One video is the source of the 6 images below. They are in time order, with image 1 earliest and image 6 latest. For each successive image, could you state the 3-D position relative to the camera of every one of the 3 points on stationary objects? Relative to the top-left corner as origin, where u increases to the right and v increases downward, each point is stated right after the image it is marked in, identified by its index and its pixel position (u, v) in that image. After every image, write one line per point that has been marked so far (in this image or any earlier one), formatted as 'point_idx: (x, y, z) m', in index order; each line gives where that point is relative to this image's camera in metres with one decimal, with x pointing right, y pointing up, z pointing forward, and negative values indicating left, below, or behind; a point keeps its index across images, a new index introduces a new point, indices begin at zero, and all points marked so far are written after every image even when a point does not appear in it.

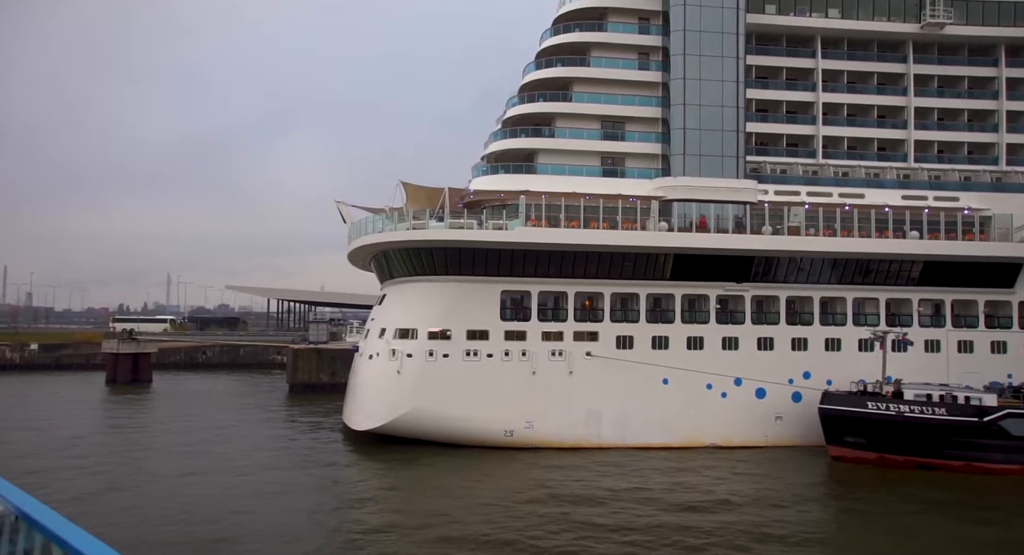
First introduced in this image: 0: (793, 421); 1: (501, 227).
0: (+8.4, -4.2, +19.9) m
1: (-0.1, +1.4, +18.9) m
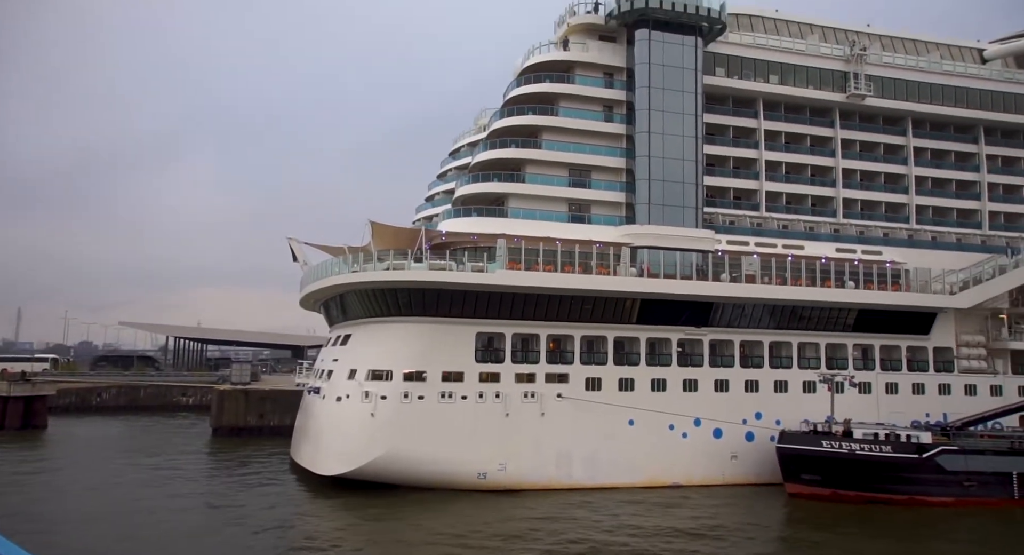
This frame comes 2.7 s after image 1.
0: (+7.3, -5.7, +20.9) m
1: (-0.8, +0.2, +19.1) m
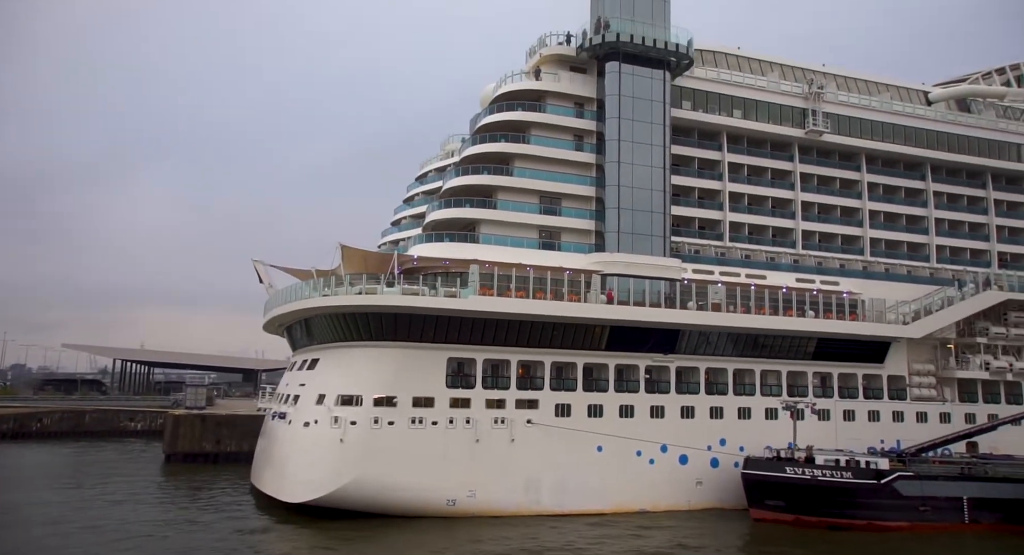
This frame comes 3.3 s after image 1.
0: (+6.3, -6.6, +21.2) m
1: (-1.6, -0.5, +19.1) m
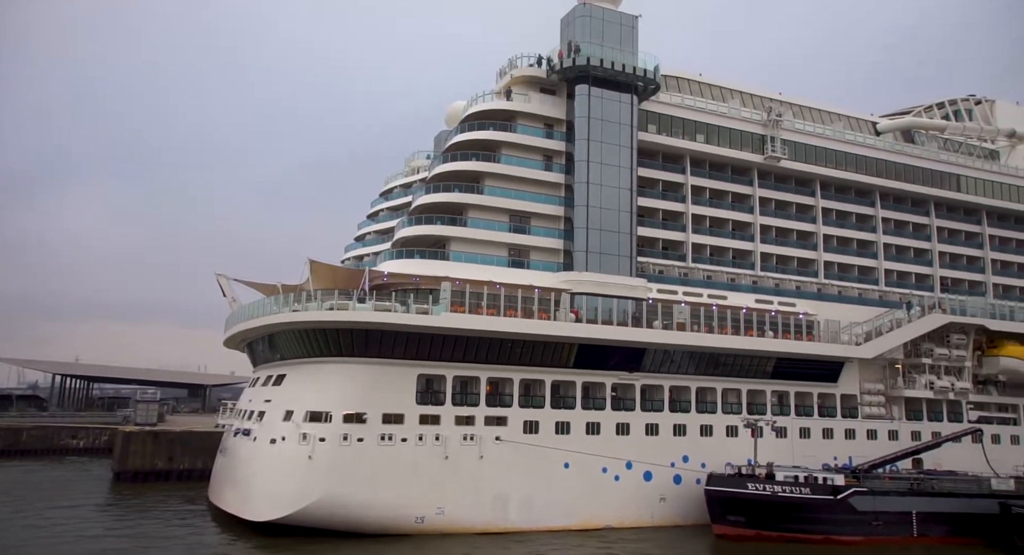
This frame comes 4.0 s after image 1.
0: (+5.2, -7.2, +21.5) m
1: (-2.5, -0.9, +19.1) m
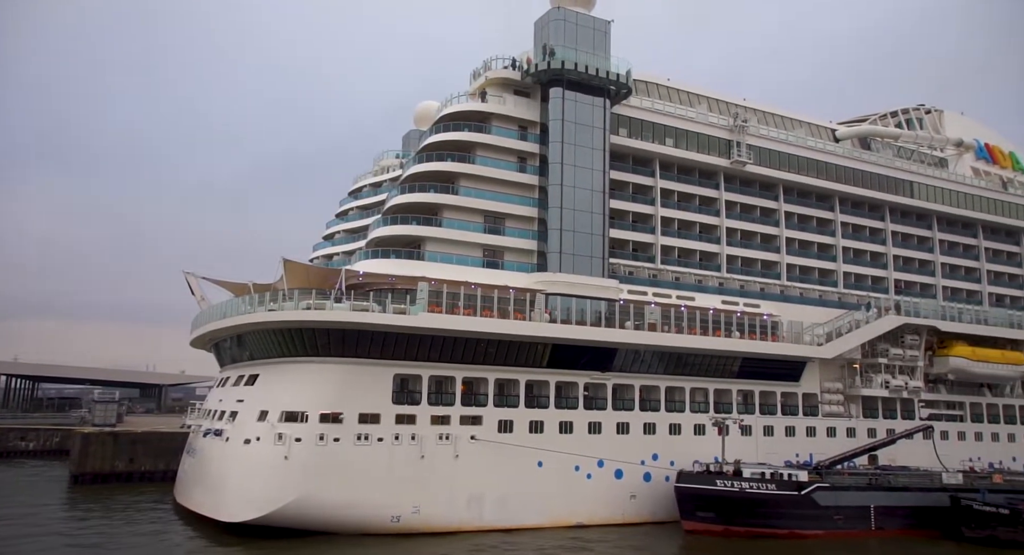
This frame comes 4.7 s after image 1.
0: (+4.4, -7.2, +22.0) m
1: (-3.2, -0.9, +19.2) m
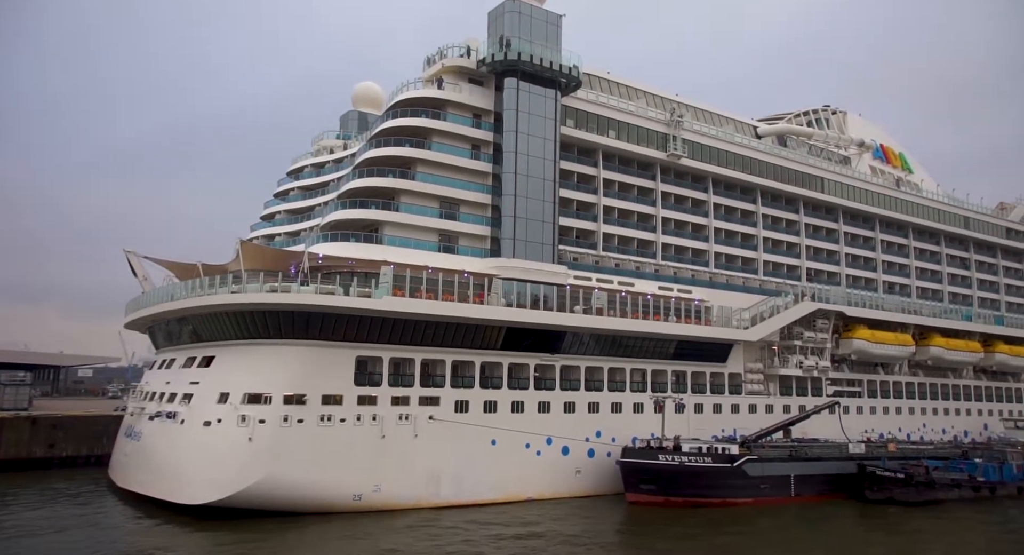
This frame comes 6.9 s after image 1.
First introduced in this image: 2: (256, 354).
0: (+2.7, -6.8, +23.3) m
1: (-4.3, -0.5, +19.4) m
2: (-7.3, -2.2, +19.0) m
